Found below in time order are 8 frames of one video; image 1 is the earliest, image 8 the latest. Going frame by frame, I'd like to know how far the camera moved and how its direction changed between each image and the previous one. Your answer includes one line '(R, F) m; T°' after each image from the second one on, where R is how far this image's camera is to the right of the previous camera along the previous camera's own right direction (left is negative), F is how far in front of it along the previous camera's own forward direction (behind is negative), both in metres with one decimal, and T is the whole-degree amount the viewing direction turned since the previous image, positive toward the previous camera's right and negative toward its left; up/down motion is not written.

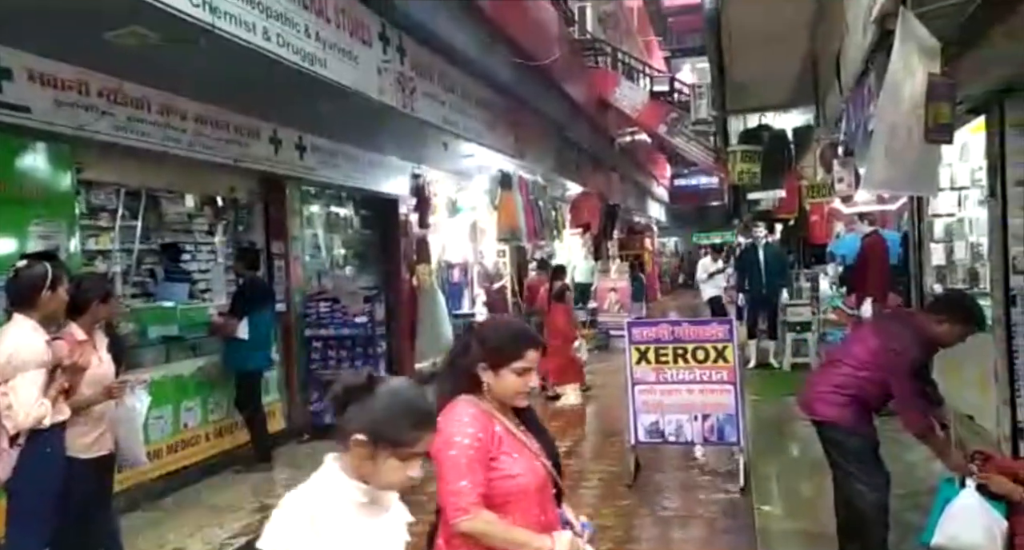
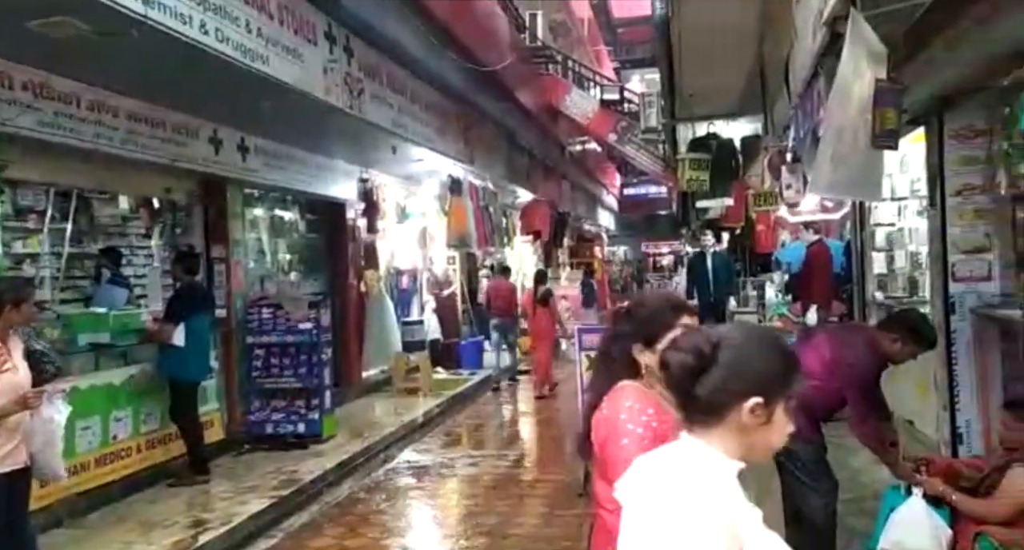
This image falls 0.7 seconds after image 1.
(0.0, +0.1) m; +3°
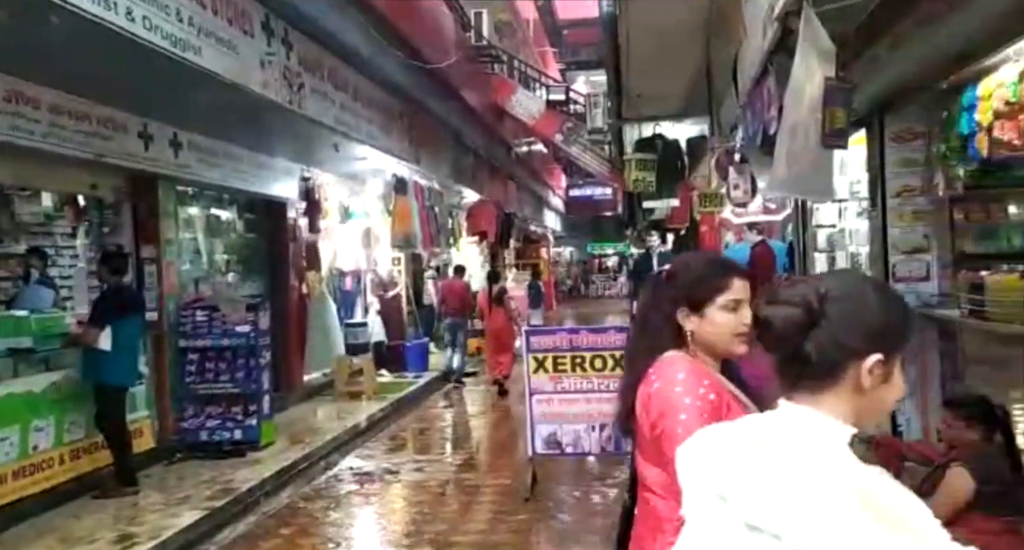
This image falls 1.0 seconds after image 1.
(0.0, +0.2) m; +3°
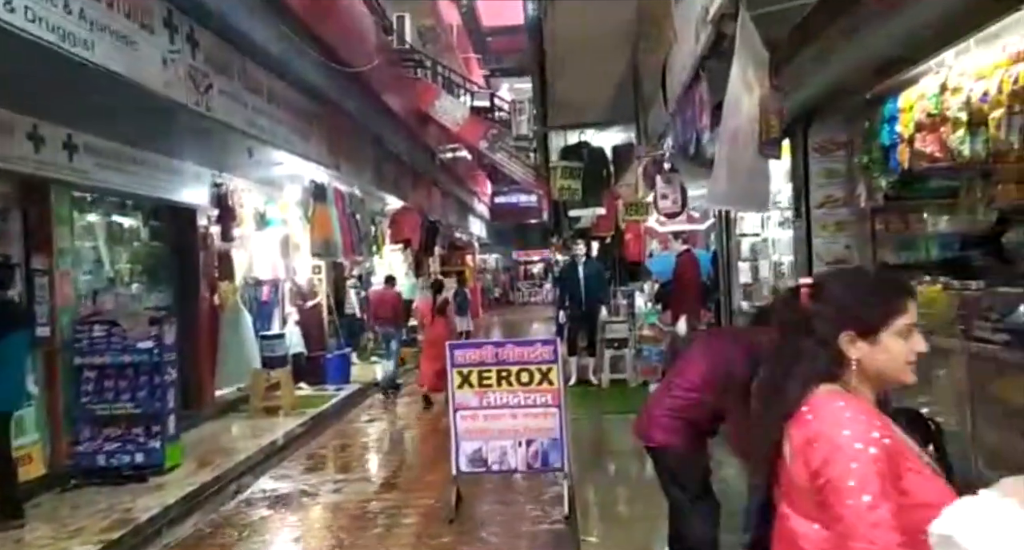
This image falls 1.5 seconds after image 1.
(0.0, +0.3) m; +4°
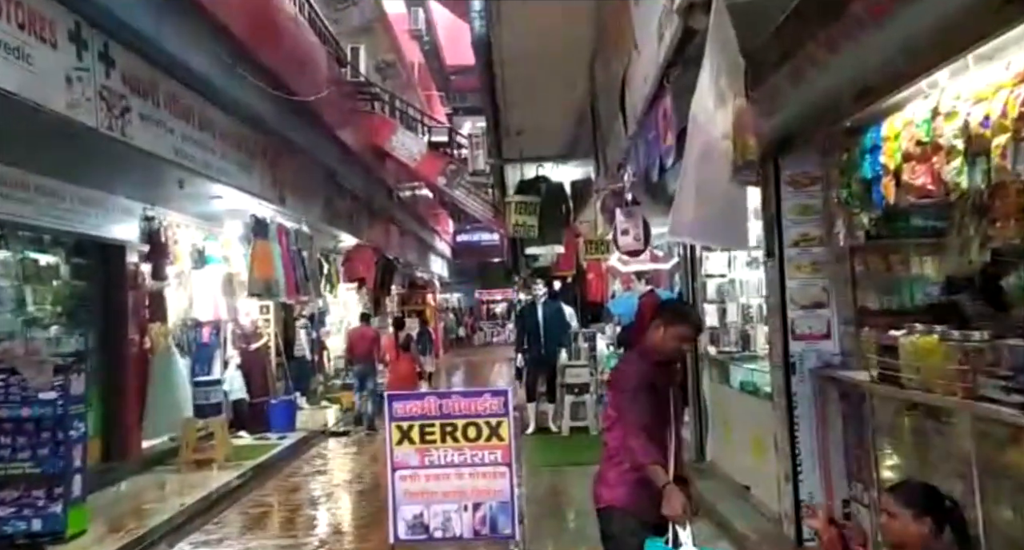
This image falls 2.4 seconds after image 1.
(+0.1, +0.6) m; +2°
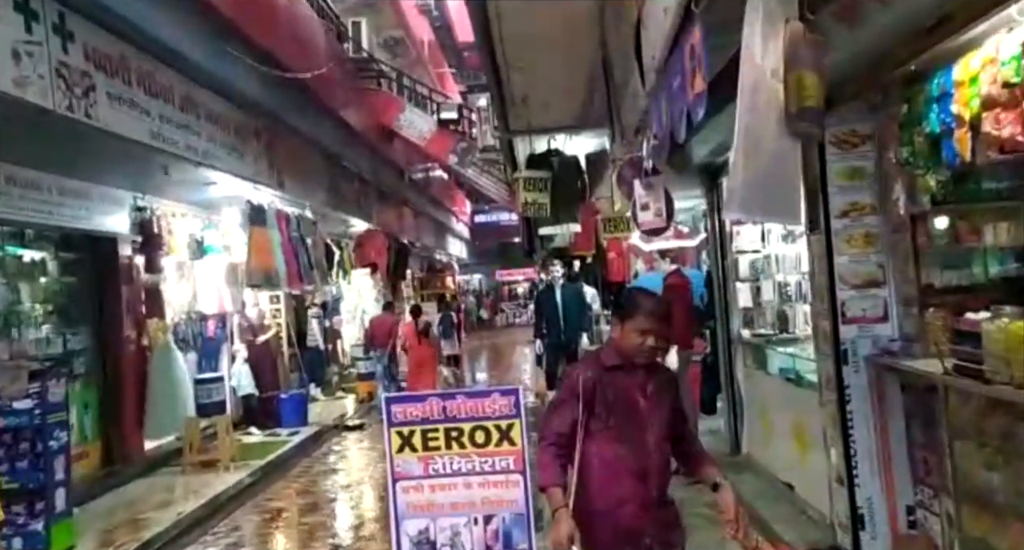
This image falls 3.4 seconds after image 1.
(+0.1, +0.7) m; -1°
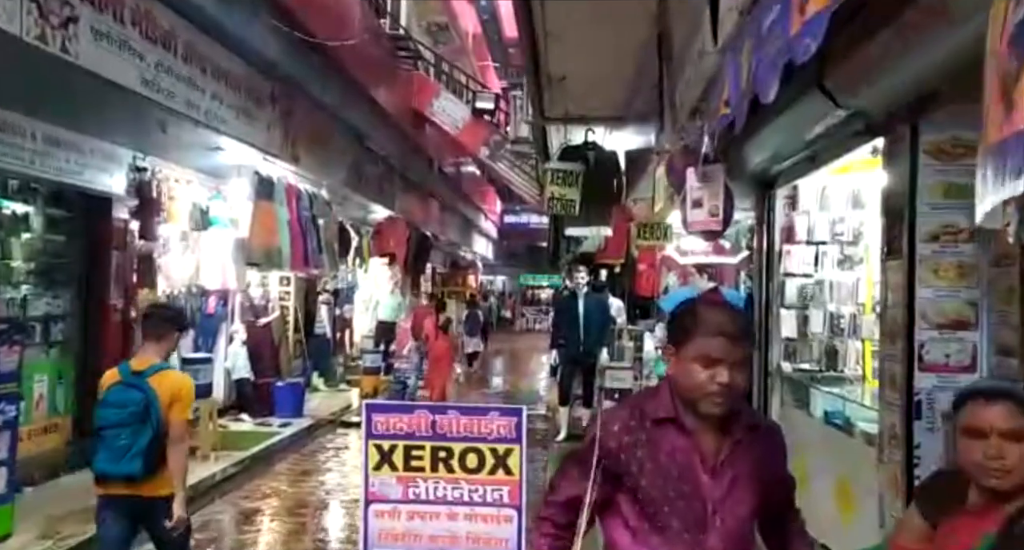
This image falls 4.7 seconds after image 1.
(+0.1, +0.8) m; -1°
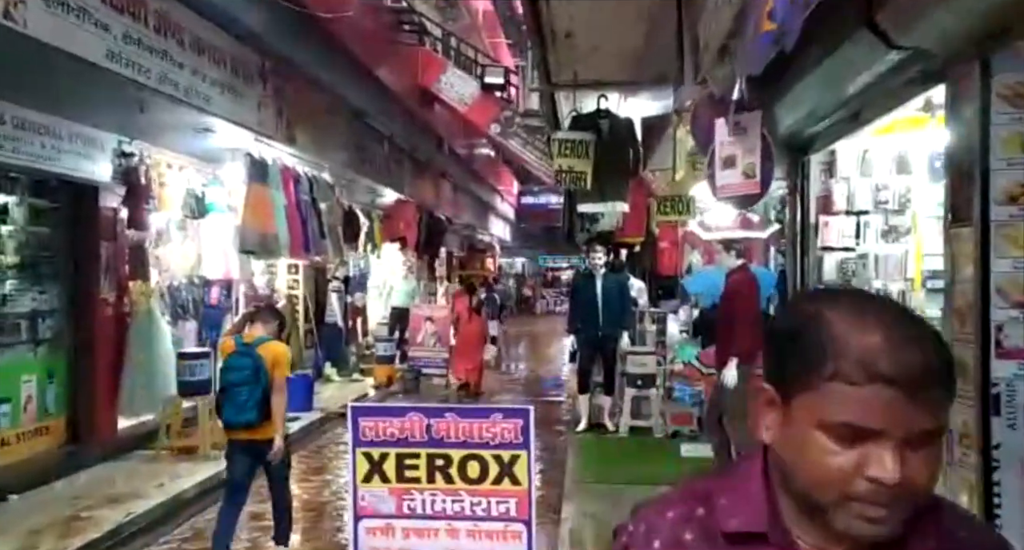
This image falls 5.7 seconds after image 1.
(+0.1, +0.6) m; -1°
